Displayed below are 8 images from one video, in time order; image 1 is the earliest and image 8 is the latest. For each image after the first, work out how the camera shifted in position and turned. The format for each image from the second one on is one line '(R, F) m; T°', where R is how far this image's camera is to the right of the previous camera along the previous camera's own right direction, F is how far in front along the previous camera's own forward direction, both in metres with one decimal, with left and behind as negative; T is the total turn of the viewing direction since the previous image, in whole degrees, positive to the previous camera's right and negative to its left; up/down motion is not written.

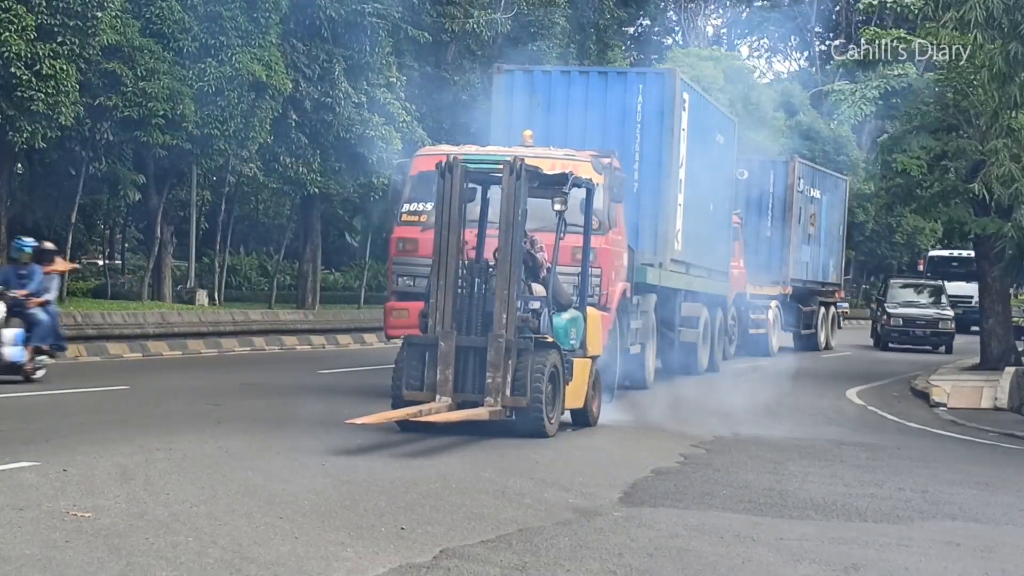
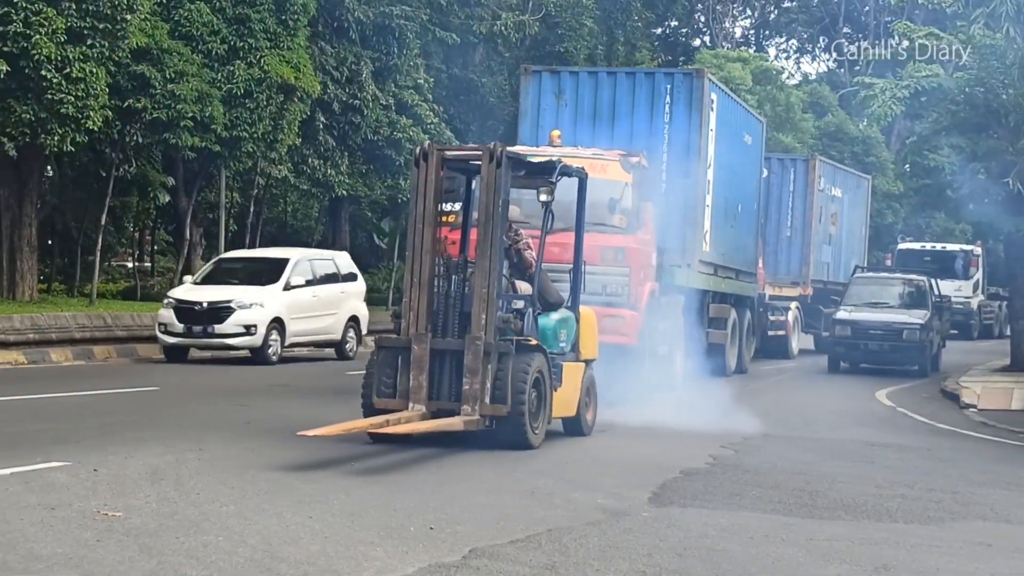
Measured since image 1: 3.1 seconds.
(0.0, 0.0) m; -1°
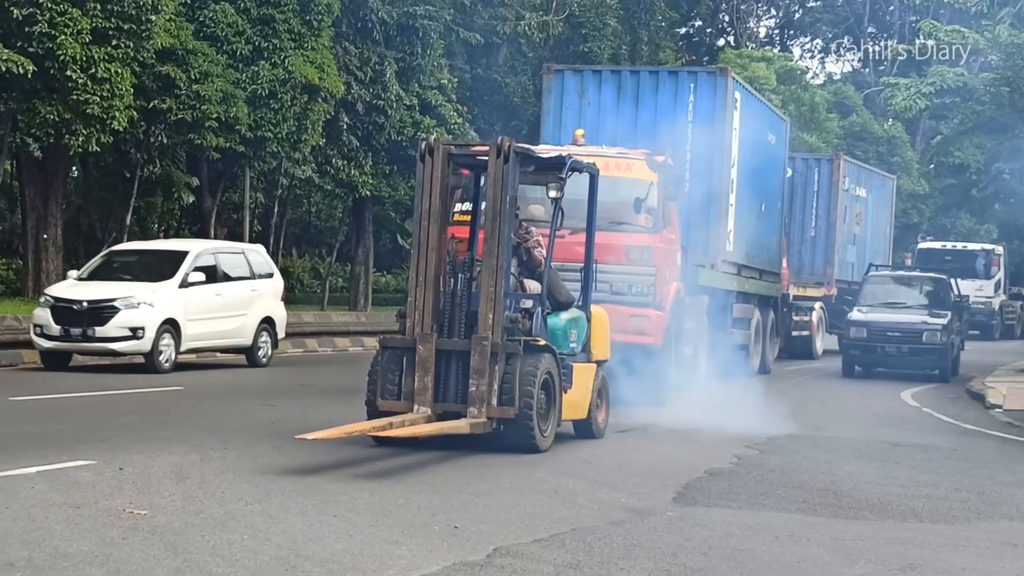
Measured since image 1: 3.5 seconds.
(0.0, 0.0) m; -1°
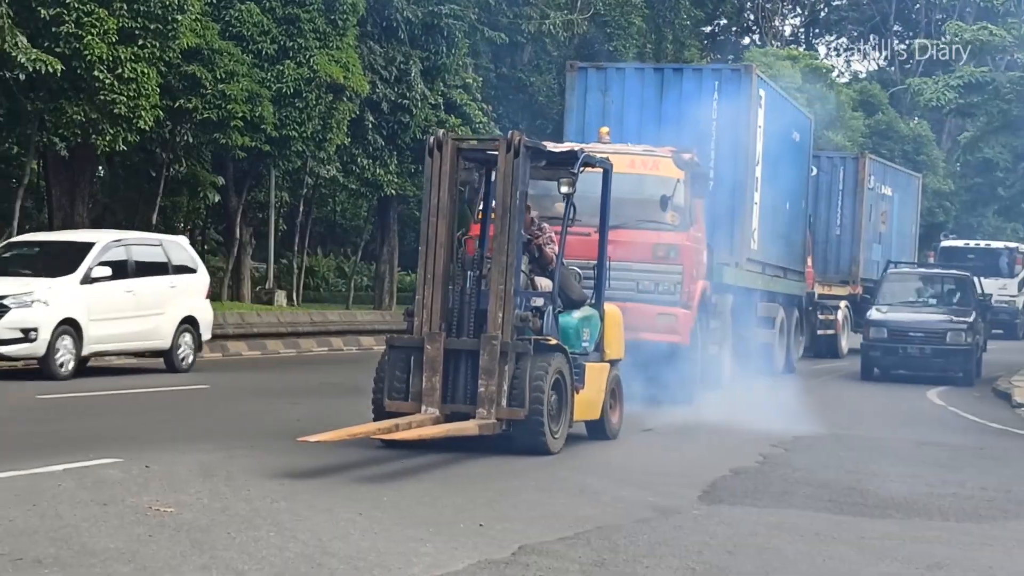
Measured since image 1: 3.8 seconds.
(0.0, 0.0) m; -1°
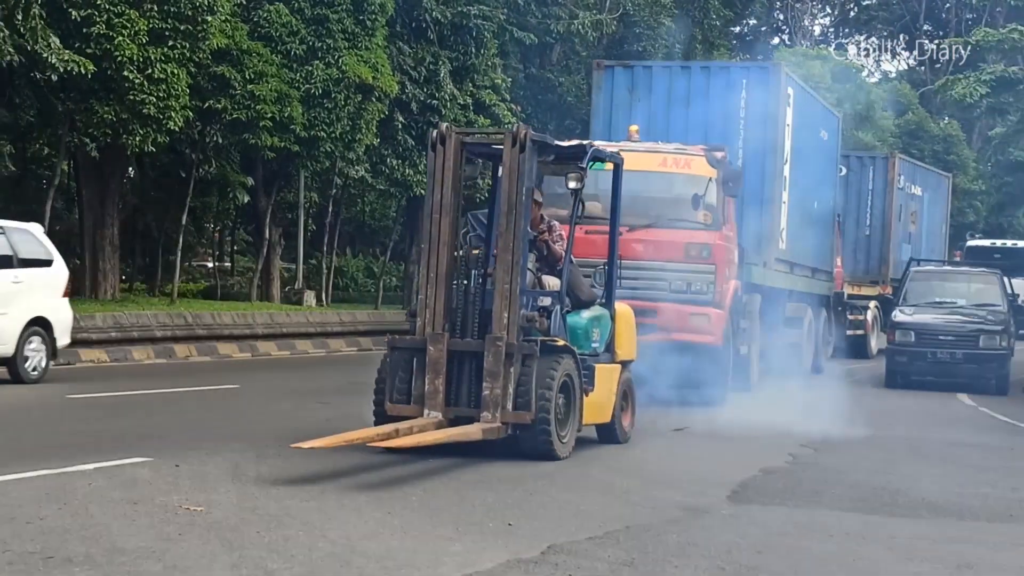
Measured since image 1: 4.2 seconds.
(0.0, 0.0) m; -1°
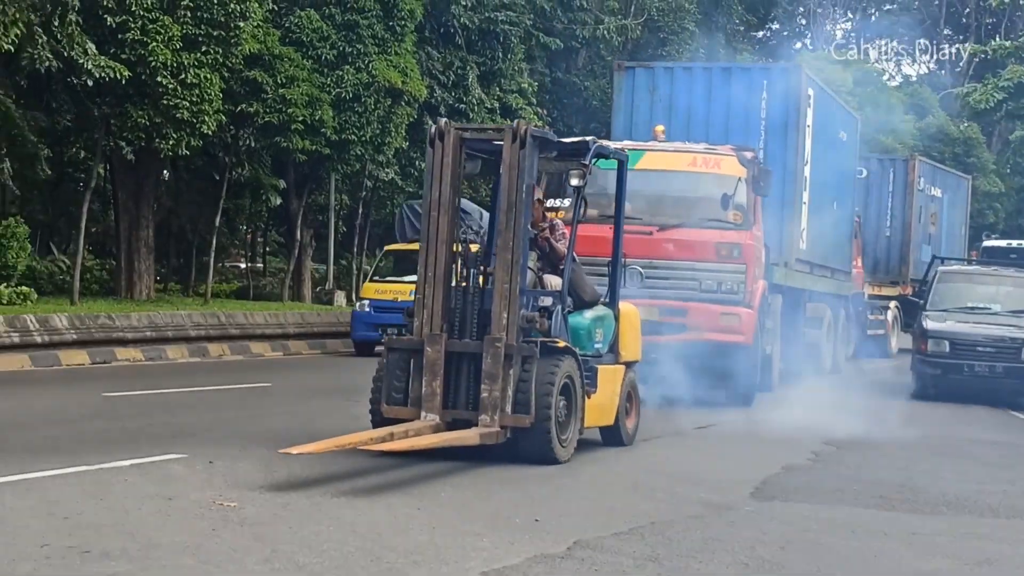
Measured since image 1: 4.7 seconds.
(0.0, -0.2) m; -1°
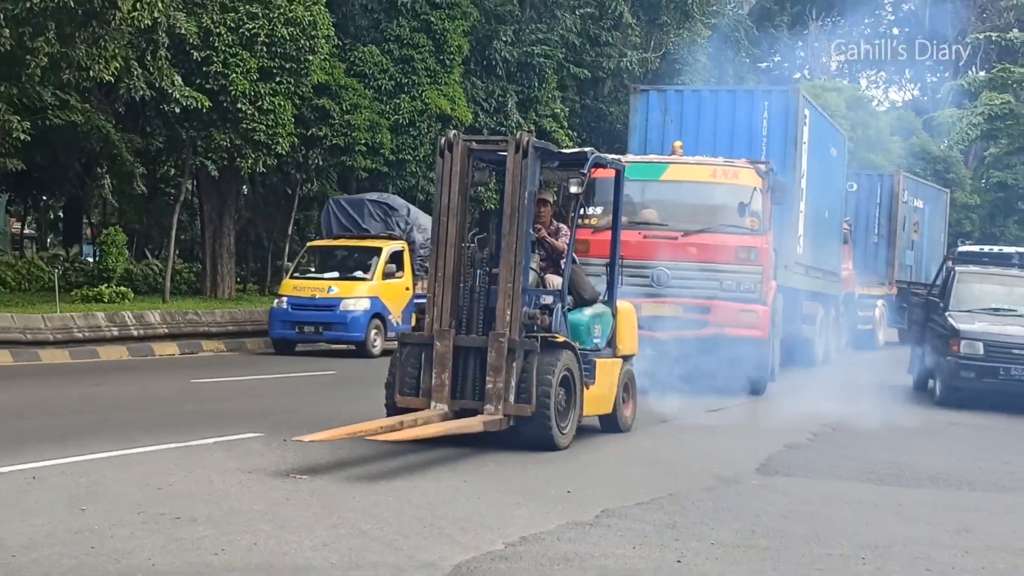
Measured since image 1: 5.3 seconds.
(-0.1, -1.4) m; -1°
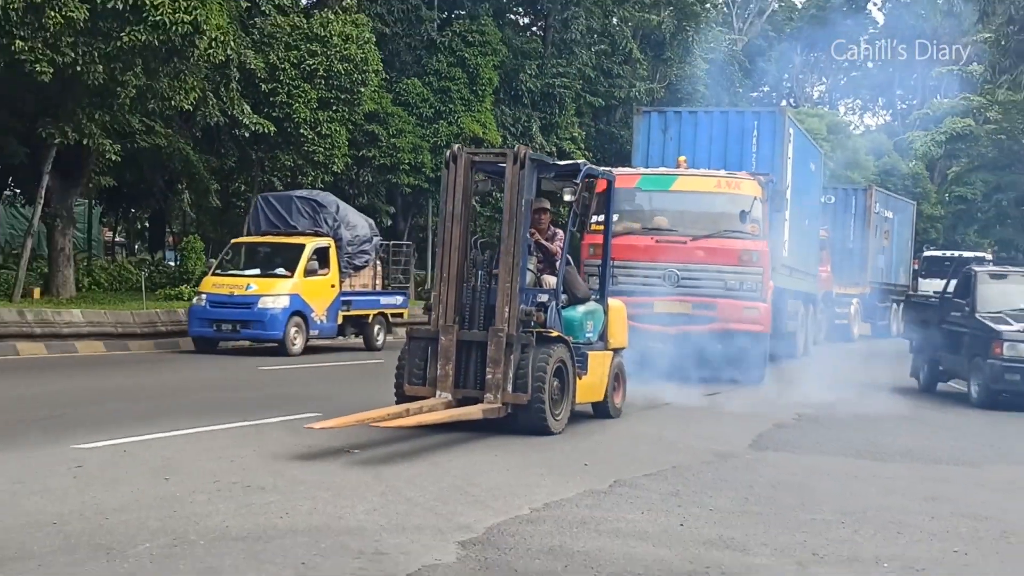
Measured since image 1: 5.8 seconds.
(-0.1, -1.7) m; 0°
